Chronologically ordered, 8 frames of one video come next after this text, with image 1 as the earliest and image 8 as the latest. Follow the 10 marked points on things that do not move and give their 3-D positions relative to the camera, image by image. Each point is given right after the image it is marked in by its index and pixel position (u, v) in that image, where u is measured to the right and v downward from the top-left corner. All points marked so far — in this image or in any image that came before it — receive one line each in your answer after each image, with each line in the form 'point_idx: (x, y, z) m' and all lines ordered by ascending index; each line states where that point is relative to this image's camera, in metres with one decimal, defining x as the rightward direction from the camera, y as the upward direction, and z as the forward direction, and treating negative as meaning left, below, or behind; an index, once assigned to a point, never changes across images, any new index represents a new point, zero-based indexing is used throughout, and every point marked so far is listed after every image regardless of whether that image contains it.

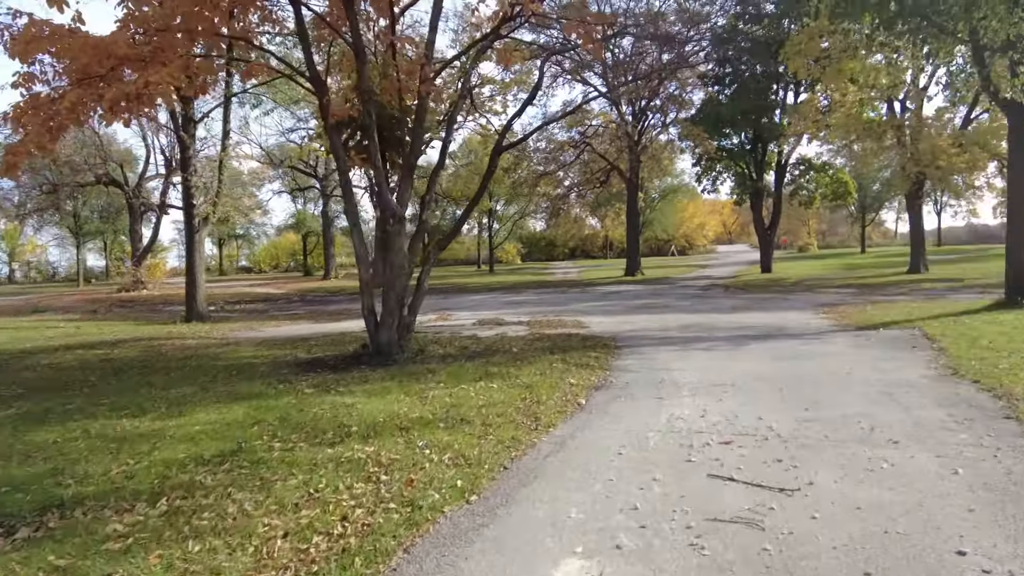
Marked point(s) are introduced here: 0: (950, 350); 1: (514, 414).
0: (+6.4, -0.9, +9.5) m
1: (0.0, -1.3, +6.4) m
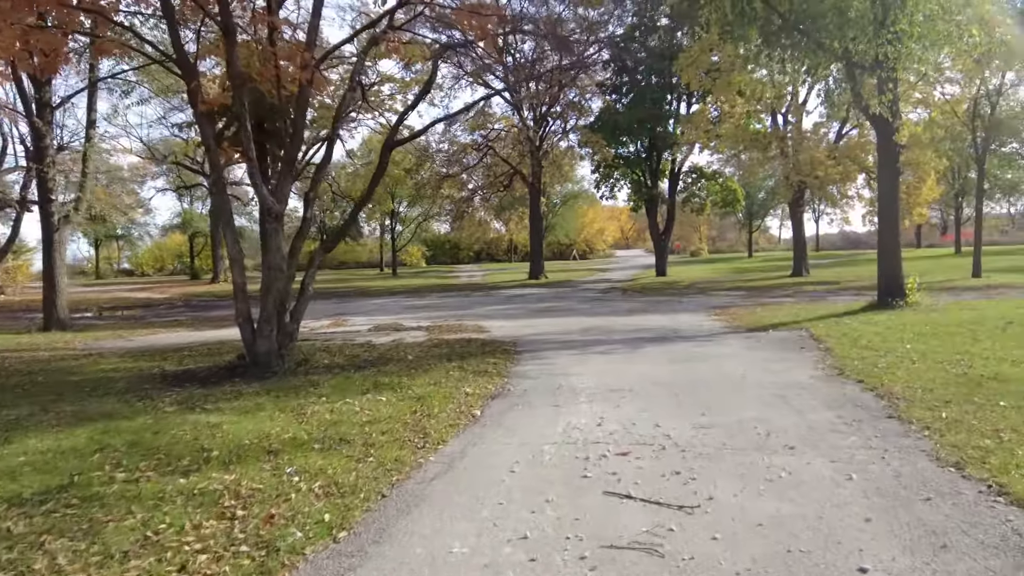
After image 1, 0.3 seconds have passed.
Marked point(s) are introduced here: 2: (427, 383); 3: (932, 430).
0: (+4.8, -0.9, +9.9) m
1: (-1.0, -1.3, +5.9) m
2: (-1.1, -1.2, +8.1) m
3: (+3.6, -1.2, +5.5) m
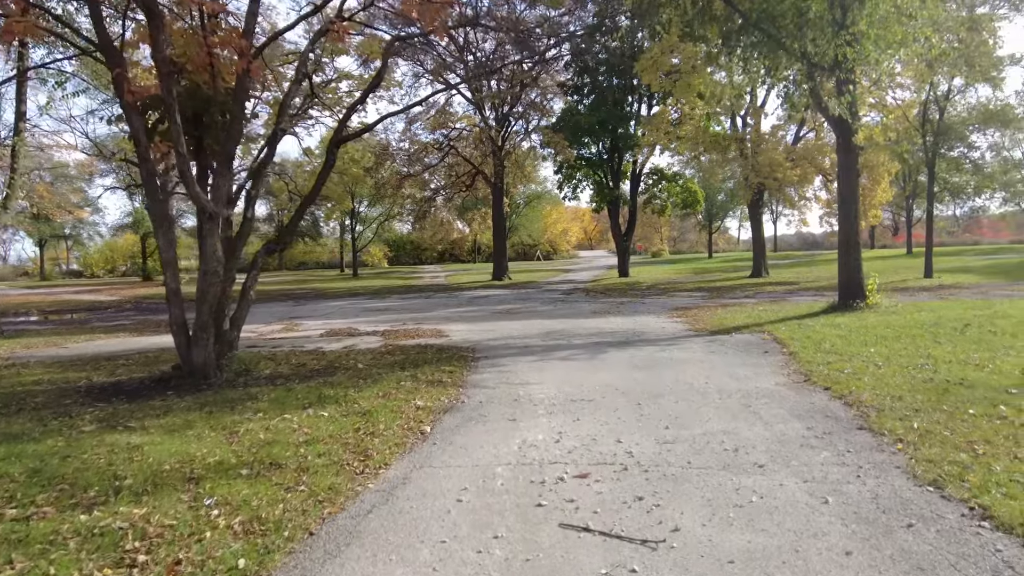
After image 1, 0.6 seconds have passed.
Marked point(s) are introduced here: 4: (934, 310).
0: (+4.2, -1.0, +9.7) m
1: (-1.4, -1.4, +5.4) m
2: (-1.6, -1.3, +7.6) m
3: (+3.2, -1.2, +5.3) m
4: (+8.9, -0.5, +13.8) m
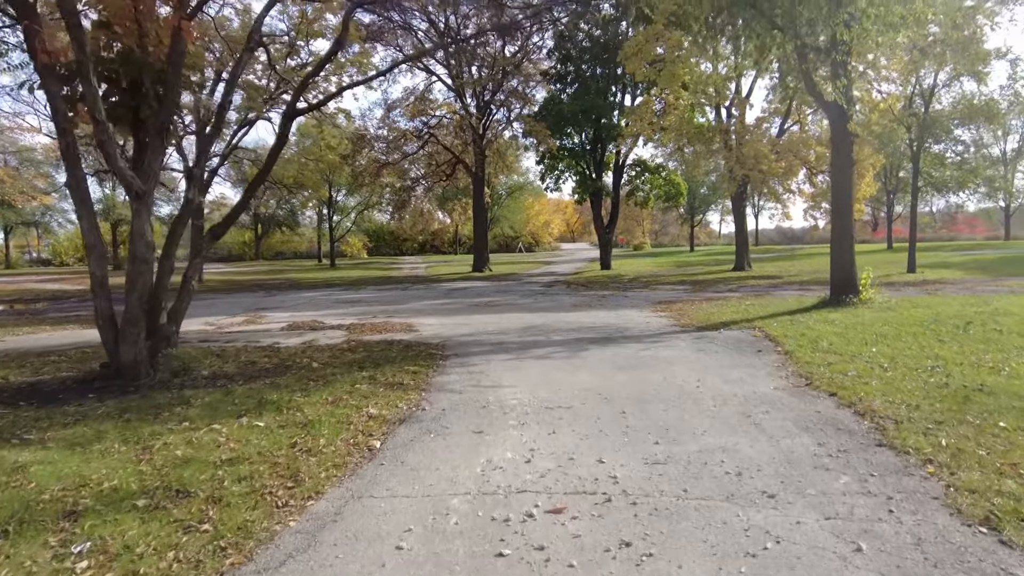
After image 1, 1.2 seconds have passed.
0: (+3.8, -0.9, +8.9) m
1: (-1.7, -1.3, +4.5) m
2: (-1.9, -1.2, +6.7) m
3: (+2.9, -1.2, +4.5) m
4: (+8.4, -0.4, +13.2) m
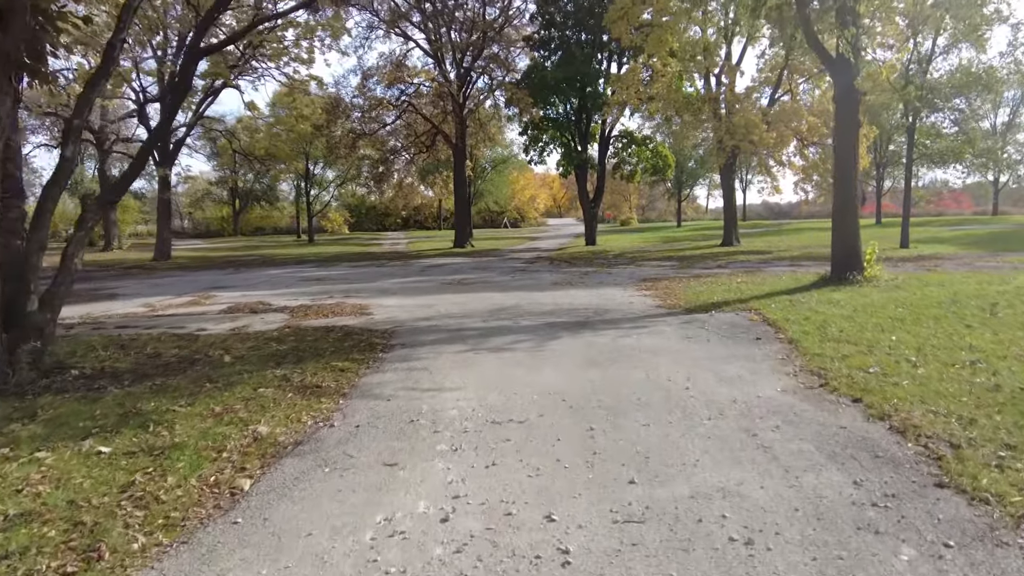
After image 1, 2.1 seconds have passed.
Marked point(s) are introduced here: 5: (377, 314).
0: (+3.3, -0.6, +7.5) m
1: (-2.1, -1.2, +3.0) m
2: (-2.4, -1.0, +5.2) m
3: (+2.5, -1.1, +3.1) m
4: (+7.8, +0.1, +11.9) m
5: (-2.4, -0.5, +11.4) m
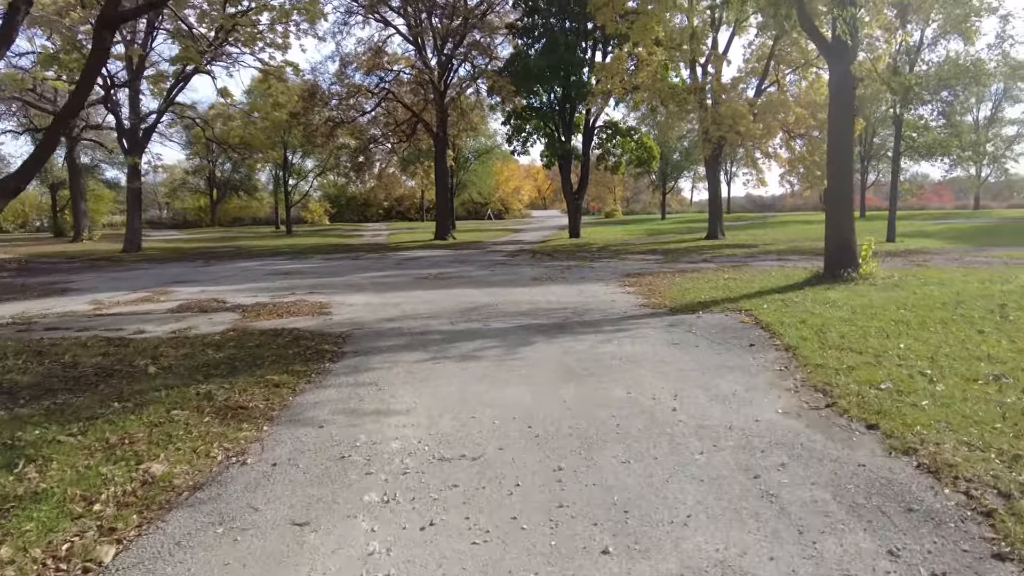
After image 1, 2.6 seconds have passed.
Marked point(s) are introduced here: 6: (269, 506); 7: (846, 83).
0: (+2.9, -0.7, +6.7) m
1: (-2.4, -1.3, +2.1) m
2: (-2.7, -1.0, +4.3) m
3: (+2.2, -1.2, +2.3) m
4: (+7.3, +0.1, +11.2) m
5: (-2.8, -0.4, +10.5) m
6: (-1.2, -1.1, +3.5) m
7: (+6.1, +3.8, +12.0) m
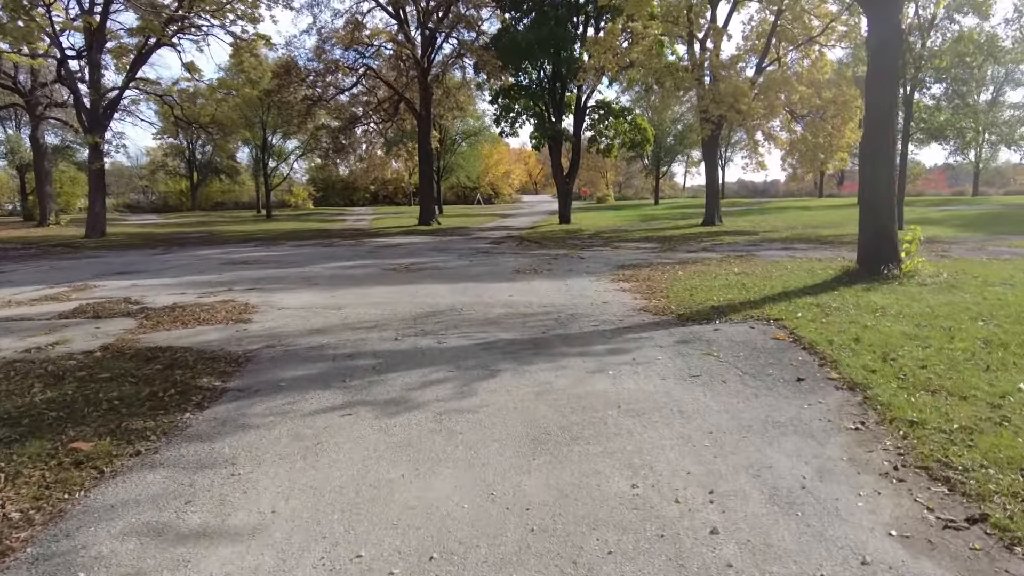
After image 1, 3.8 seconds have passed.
0: (+2.6, -0.8, +4.6) m
1: (-2.7, -1.5, -0.1) m
2: (-3.0, -1.2, +2.1) m
3: (+1.9, -1.4, +0.2) m
4: (+6.9, +0.1, +9.1) m
5: (-3.2, -0.4, +8.3) m
6: (-1.6, -1.3, +1.3) m
7: (+5.7, +3.8, +9.9) m
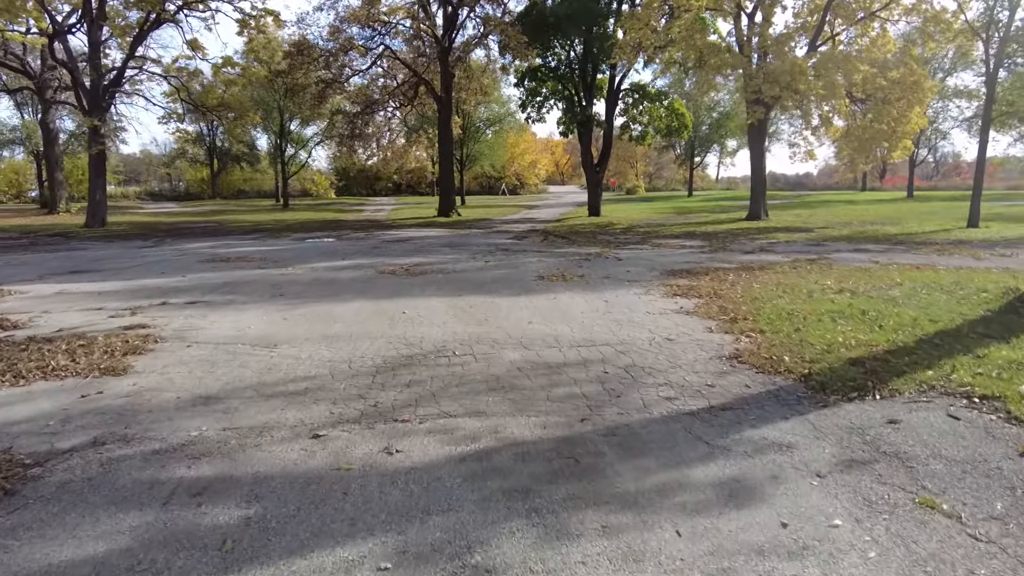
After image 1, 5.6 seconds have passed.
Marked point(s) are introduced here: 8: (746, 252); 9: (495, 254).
0: (+2.6, -1.2, +1.4) m
1: (-2.9, -1.9, -3.1) m
2: (-3.1, -1.5, -0.9) m
3: (+1.7, -1.8, -3.0) m
4: (+7.1, -0.3, +5.7) m
5: (-3.1, -0.7, +5.3) m
6: (-1.7, -1.7, -1.7) m
7: (+5.9, +3.4, +6.5) m
8: (+6.5, +1.0, +17.9) m
9: (-0.5, +0.9, +18.0) m
